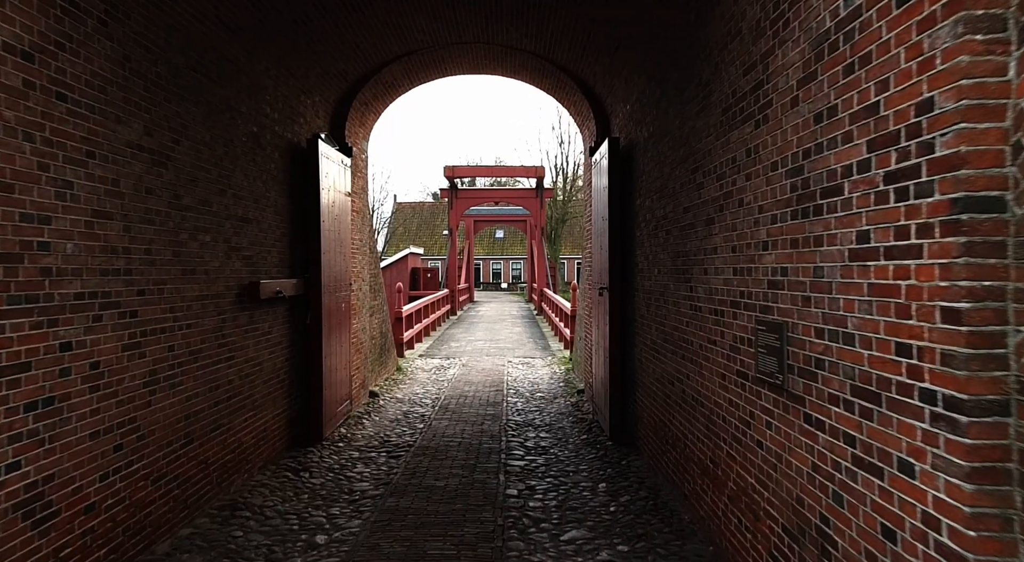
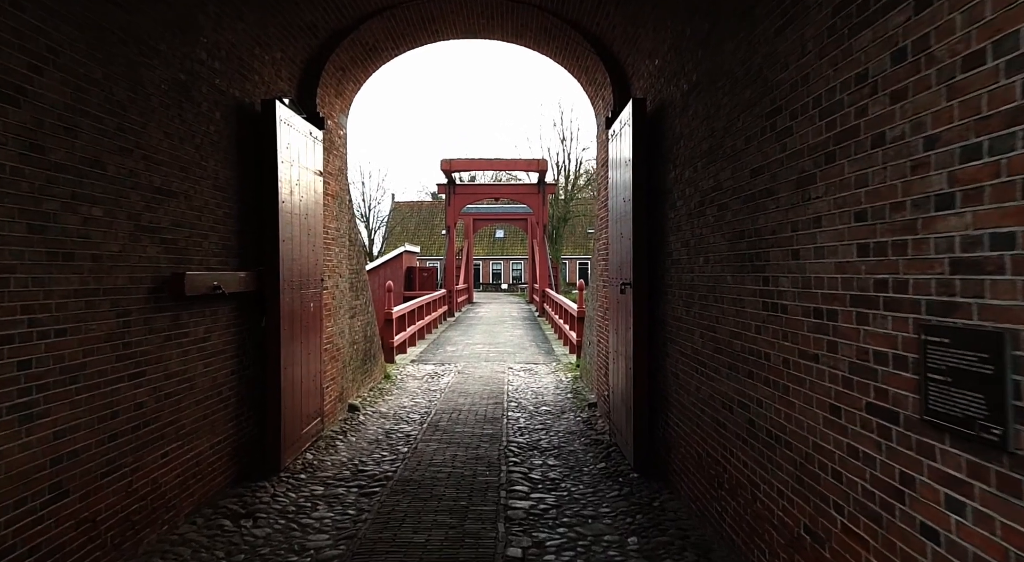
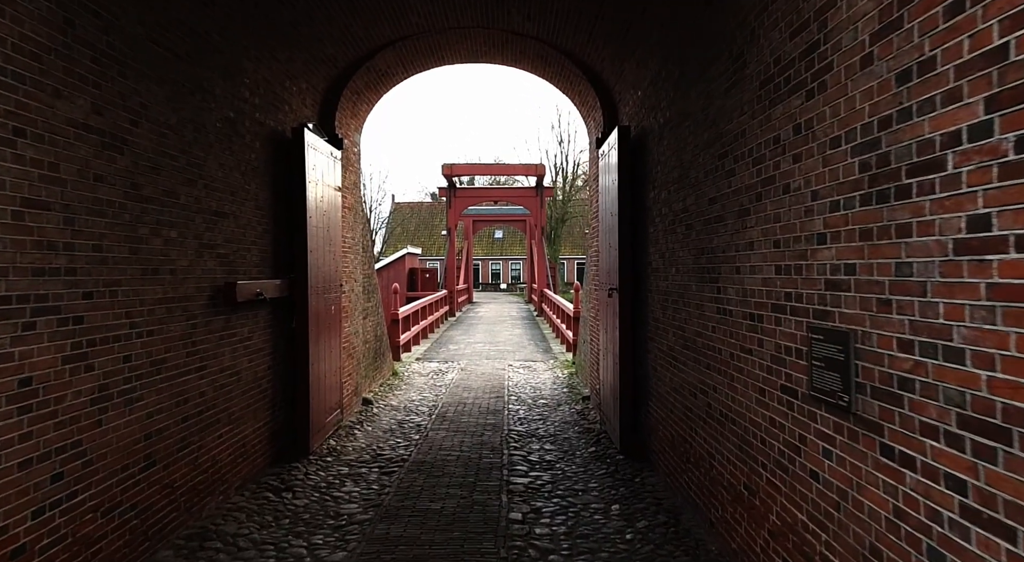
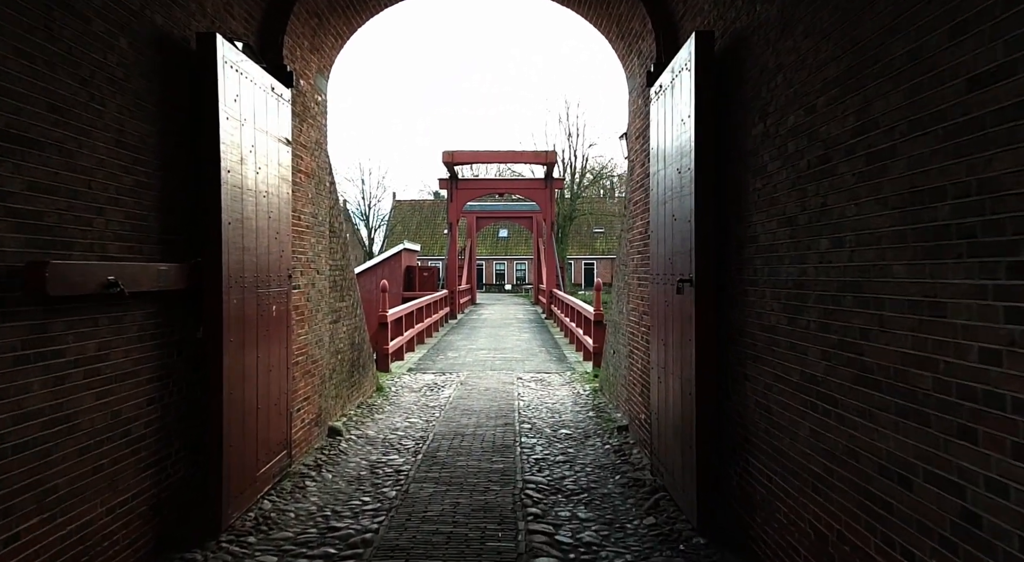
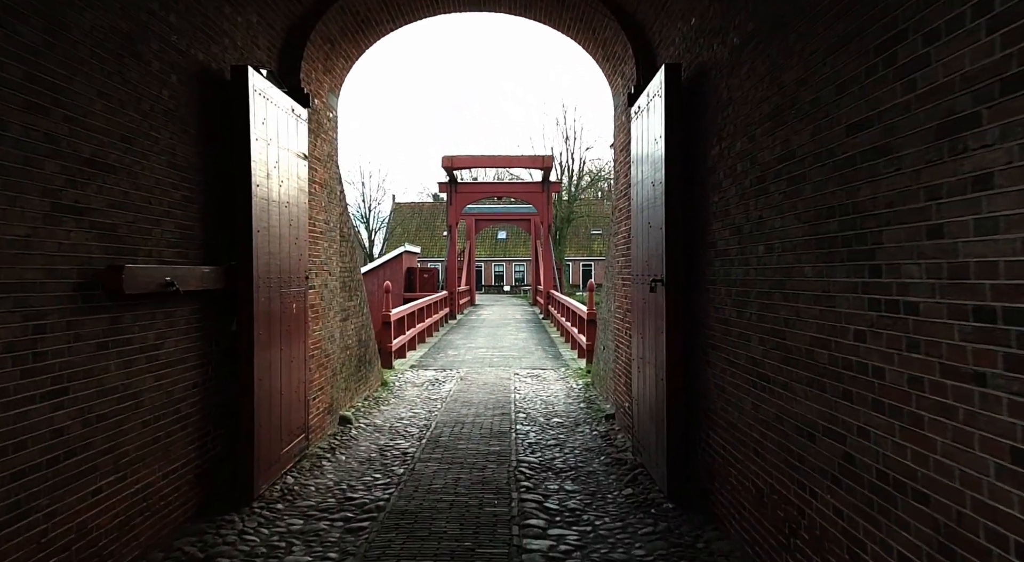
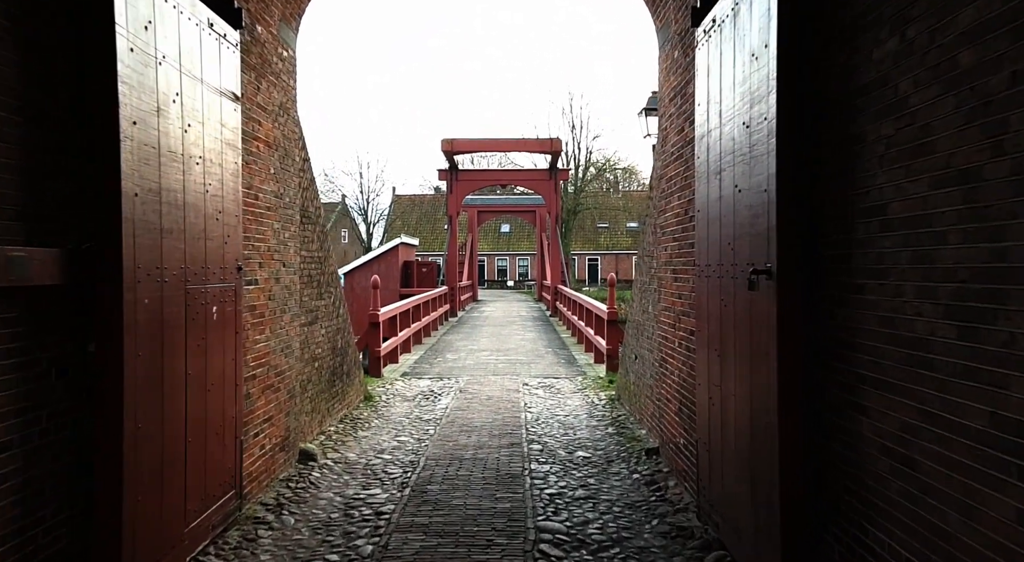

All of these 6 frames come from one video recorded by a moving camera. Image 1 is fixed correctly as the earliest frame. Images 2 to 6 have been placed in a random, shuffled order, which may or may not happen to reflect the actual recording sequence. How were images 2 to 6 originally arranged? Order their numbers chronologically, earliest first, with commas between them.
3, 2, 5, 4, 6
